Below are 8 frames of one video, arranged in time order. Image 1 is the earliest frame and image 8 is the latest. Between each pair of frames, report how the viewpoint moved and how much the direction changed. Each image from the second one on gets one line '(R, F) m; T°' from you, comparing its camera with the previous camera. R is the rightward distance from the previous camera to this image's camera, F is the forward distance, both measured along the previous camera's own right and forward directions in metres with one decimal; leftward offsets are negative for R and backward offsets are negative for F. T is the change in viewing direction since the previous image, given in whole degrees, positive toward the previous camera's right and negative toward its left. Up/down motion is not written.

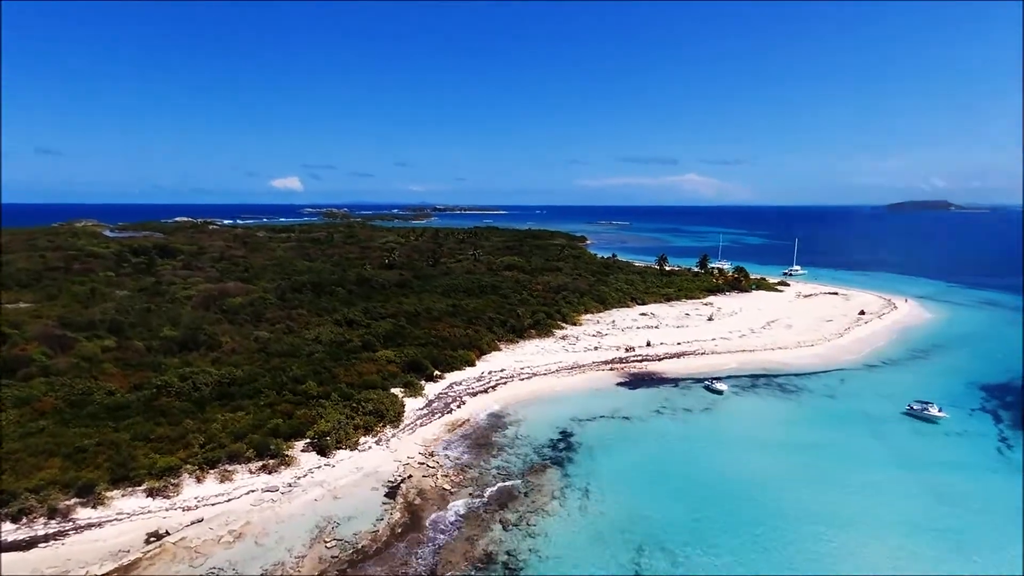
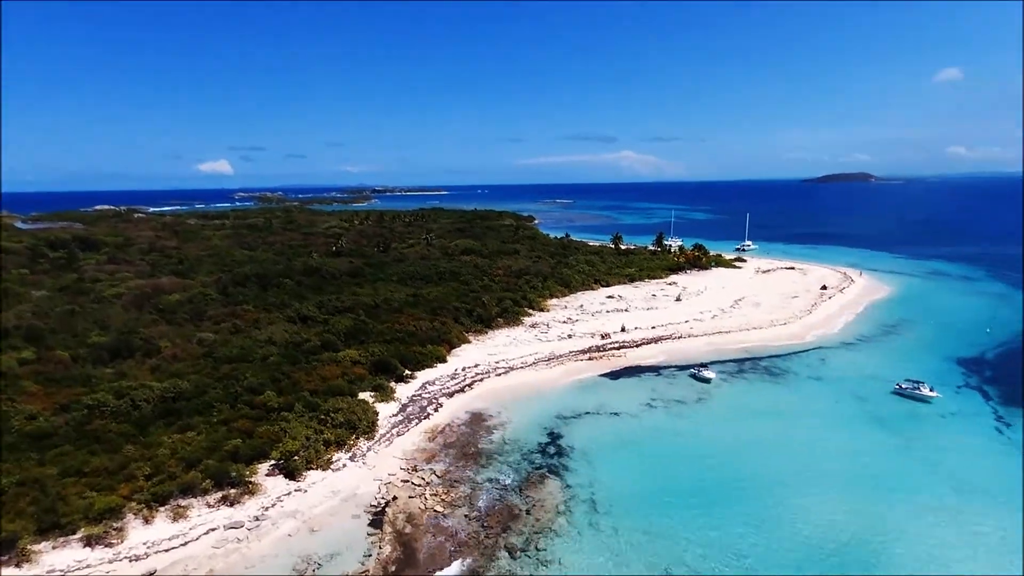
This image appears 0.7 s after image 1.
(-1.5, +2.5) m; +5°
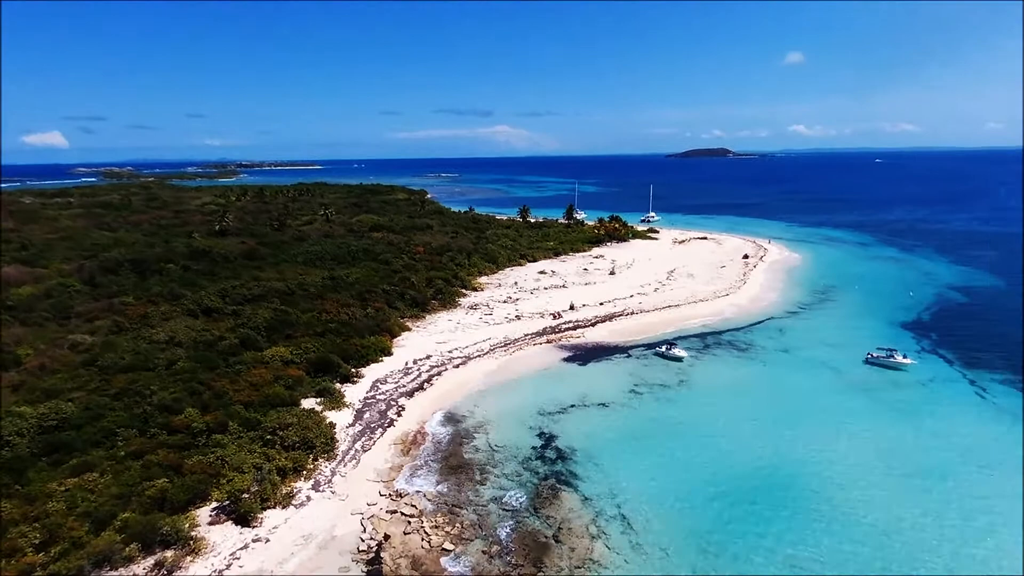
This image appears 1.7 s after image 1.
(-3.3, +4.0) m; +11°
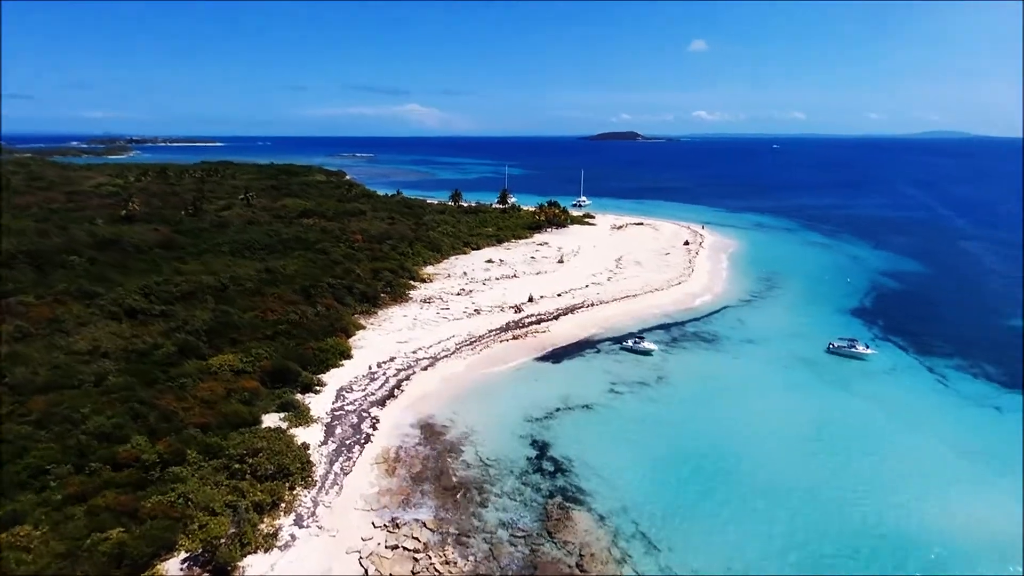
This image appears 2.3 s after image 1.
(-2.3, +1.8) m; +8°
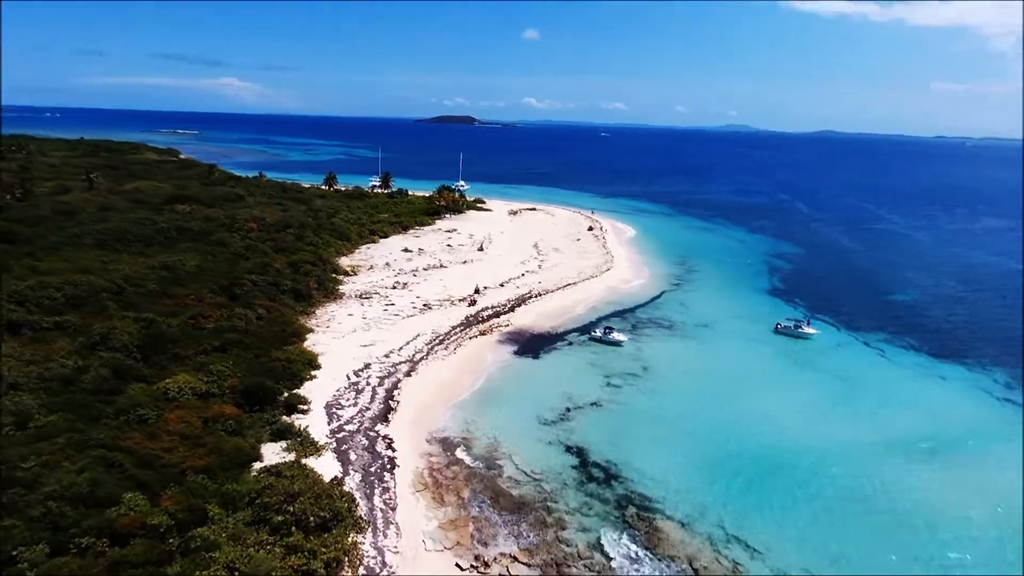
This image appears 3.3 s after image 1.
(-5.6, +2.5) m; +14°
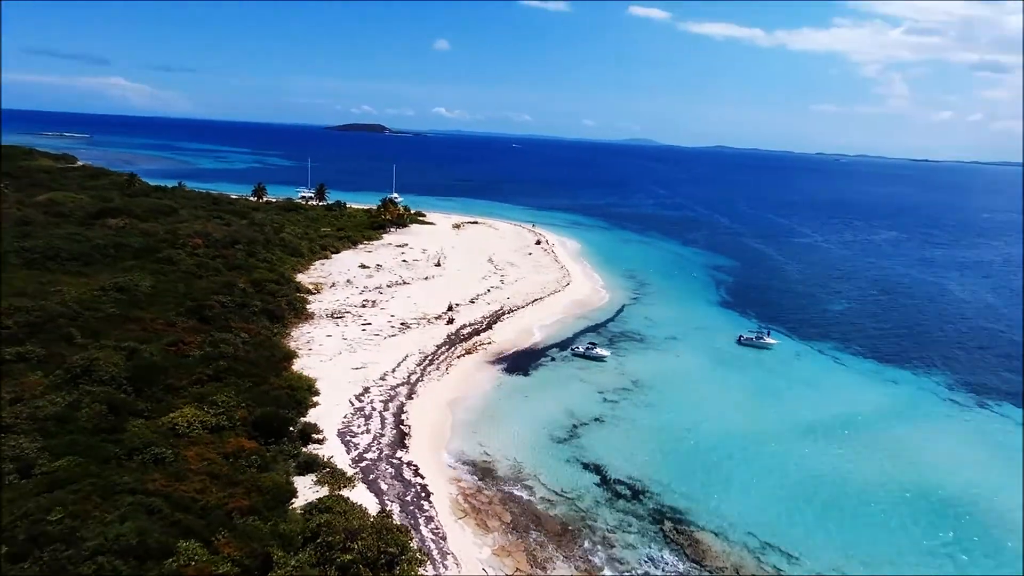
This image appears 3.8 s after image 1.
(-3.3, 0.0) m; +8°
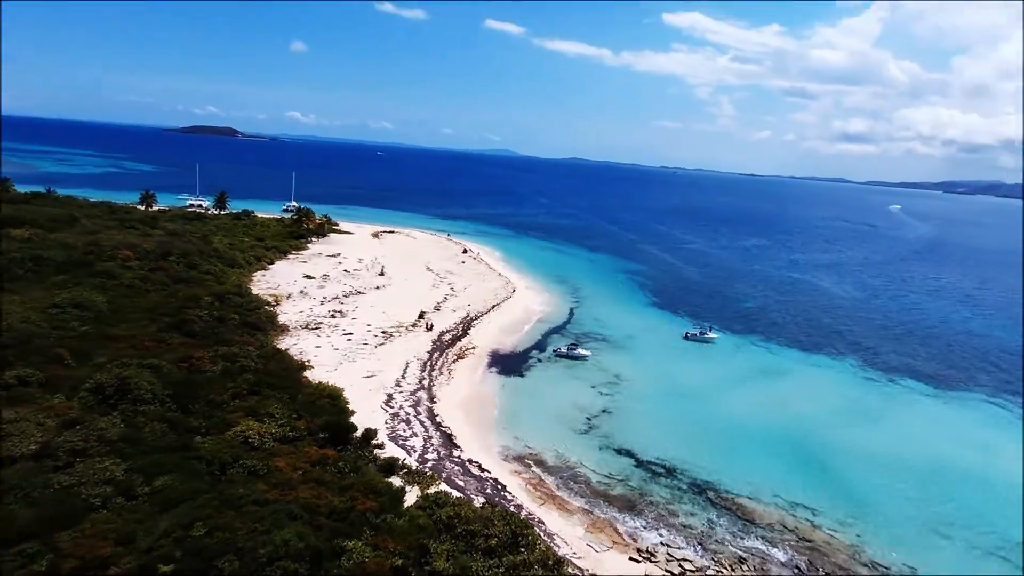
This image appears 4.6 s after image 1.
(-5.7, -0.9) m; +12°
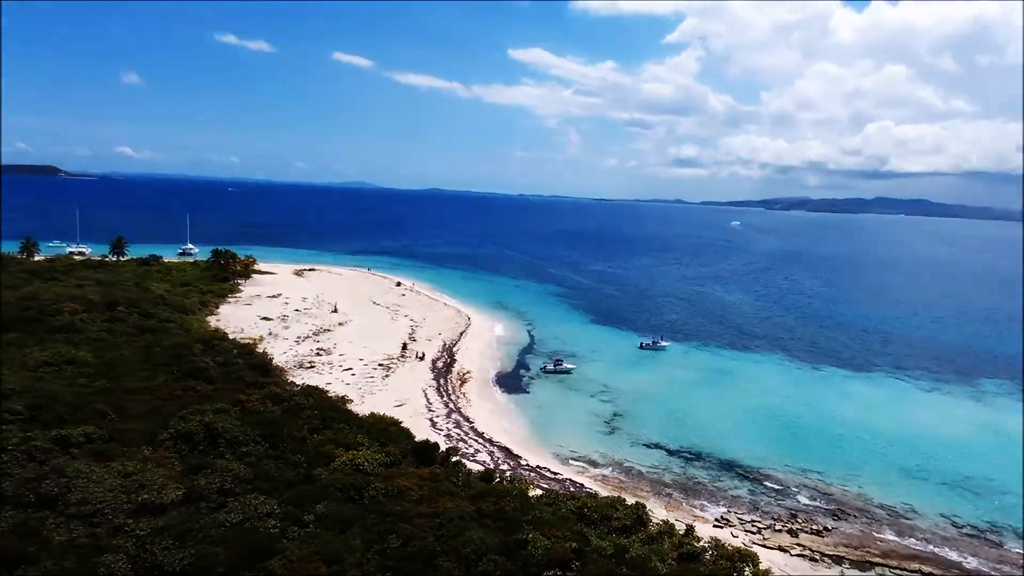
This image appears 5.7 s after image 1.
(-6.3, -1.7) m; +12°
